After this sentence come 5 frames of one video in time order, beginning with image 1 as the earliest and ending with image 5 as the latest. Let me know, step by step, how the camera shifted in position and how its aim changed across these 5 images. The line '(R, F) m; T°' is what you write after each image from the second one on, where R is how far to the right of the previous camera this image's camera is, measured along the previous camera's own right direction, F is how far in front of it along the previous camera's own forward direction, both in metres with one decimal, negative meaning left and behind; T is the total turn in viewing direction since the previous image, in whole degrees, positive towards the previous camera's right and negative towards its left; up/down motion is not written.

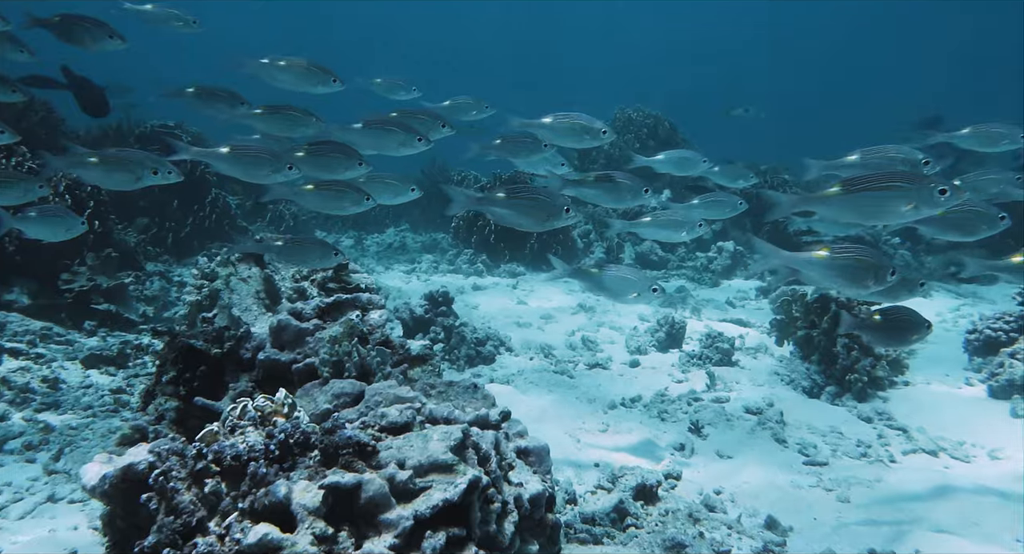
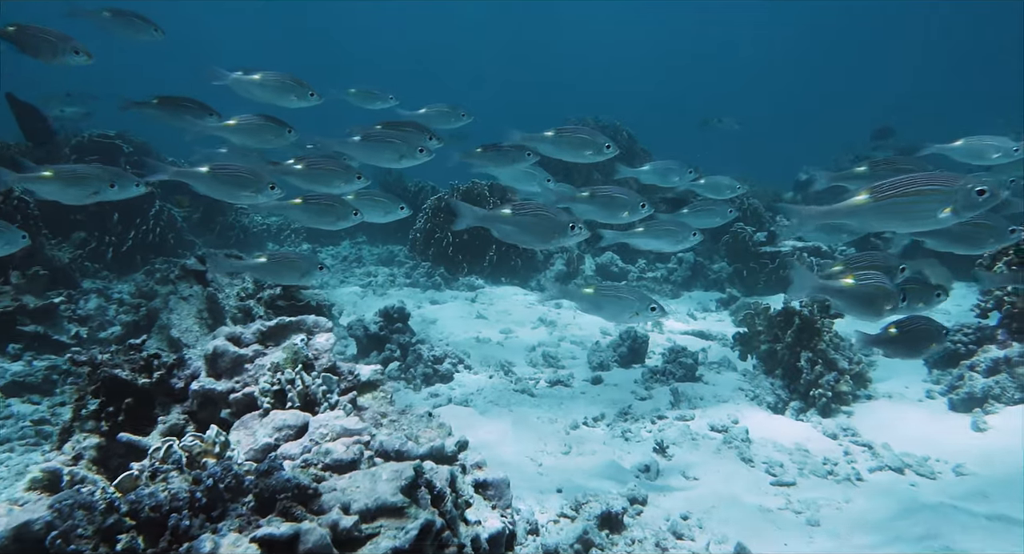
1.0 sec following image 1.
(+0.1, +0.3) m; +5°
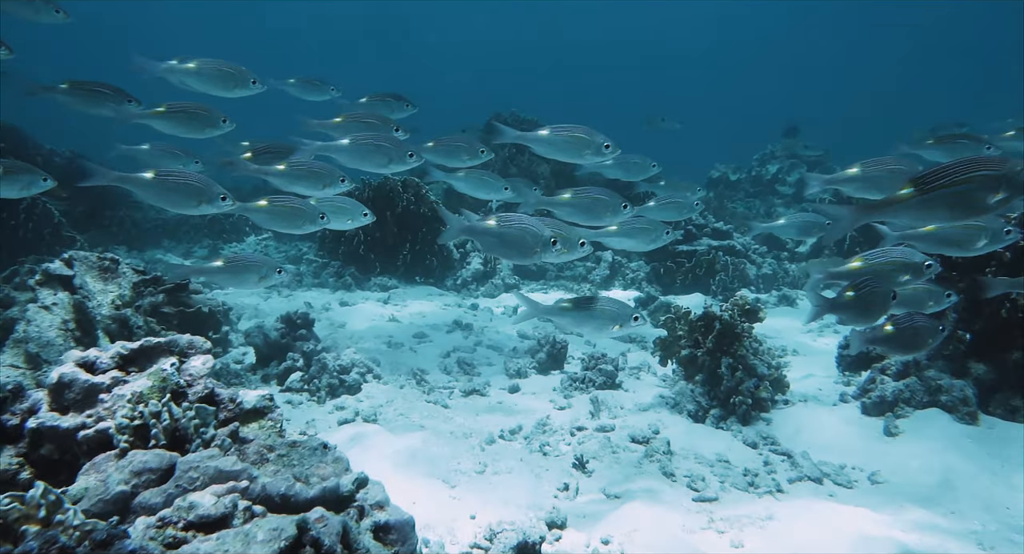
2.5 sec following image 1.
(+0.2, +0.5) m; +9°
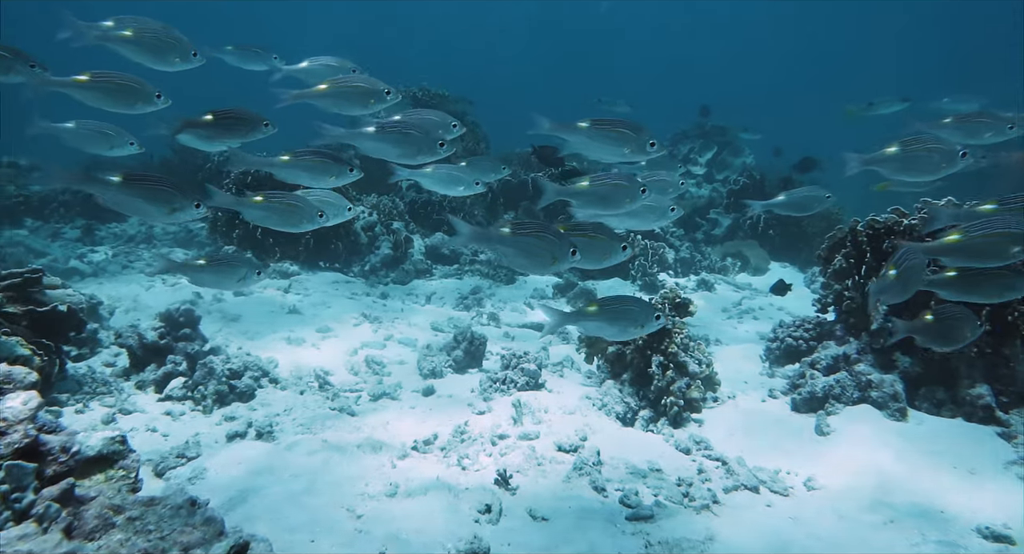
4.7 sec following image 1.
(+0.1, +0.7) m; +9°
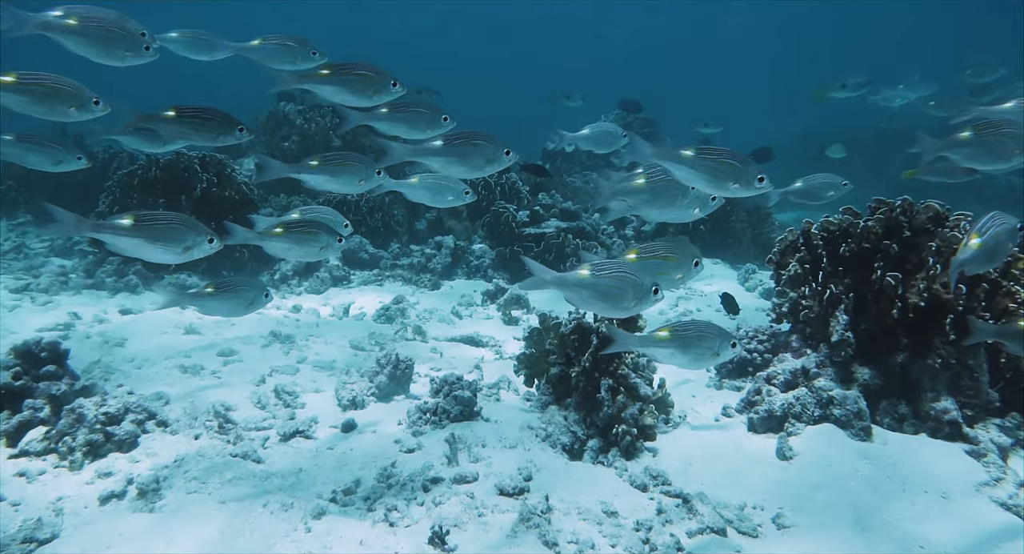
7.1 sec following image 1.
(0.0, +0.7) m; +8°
